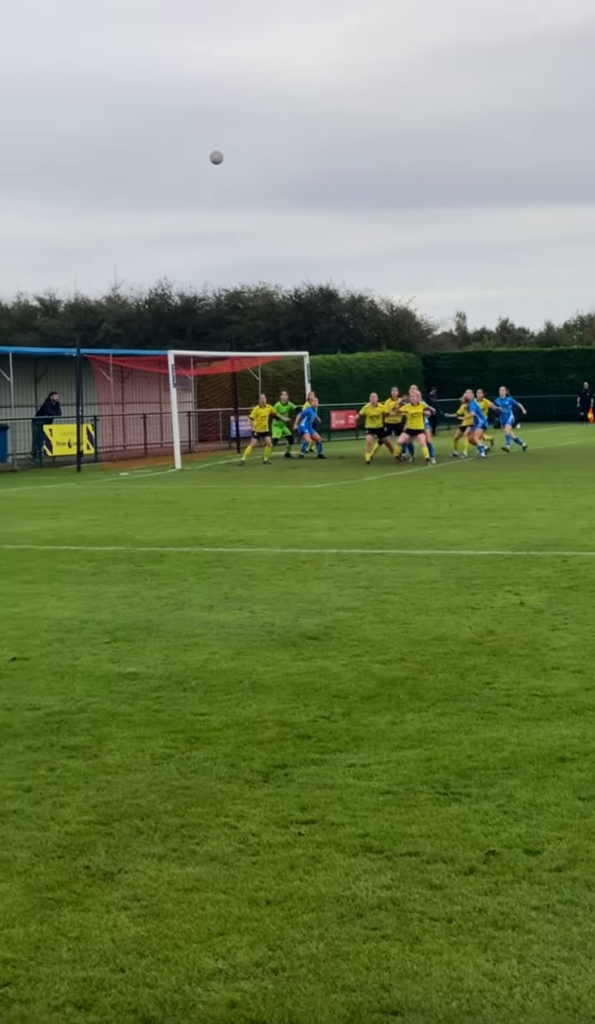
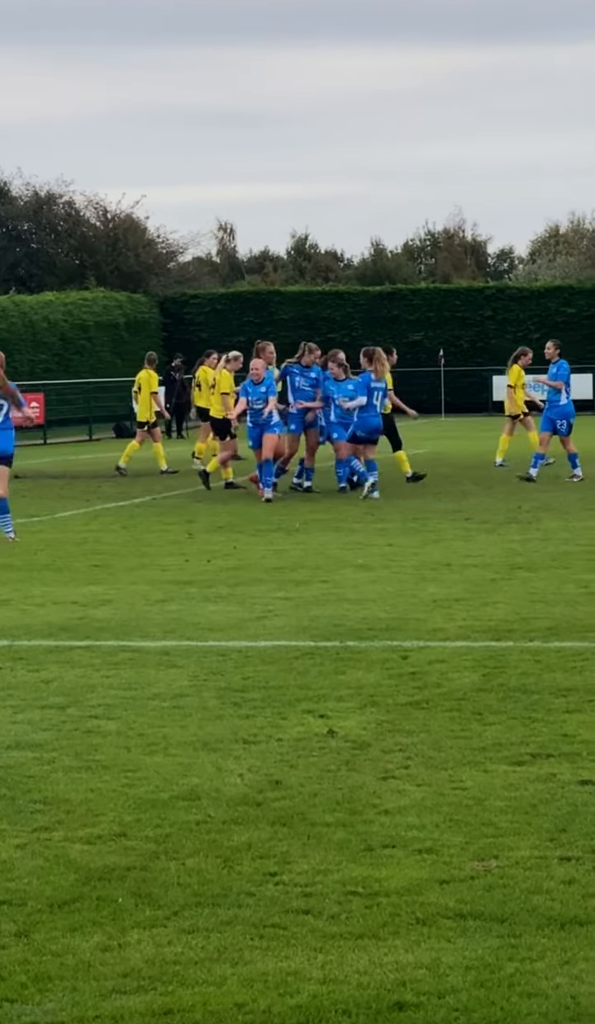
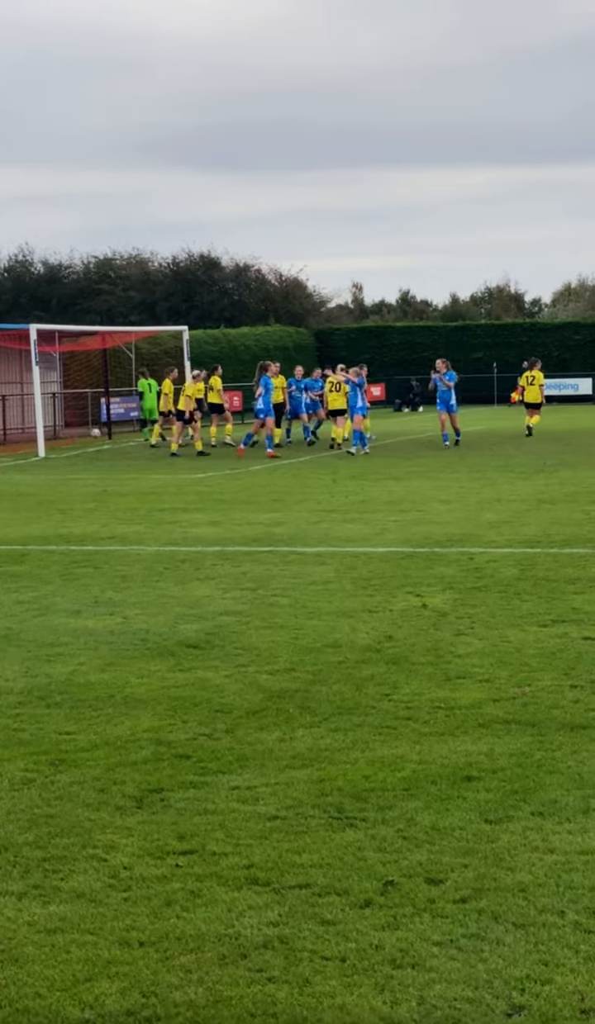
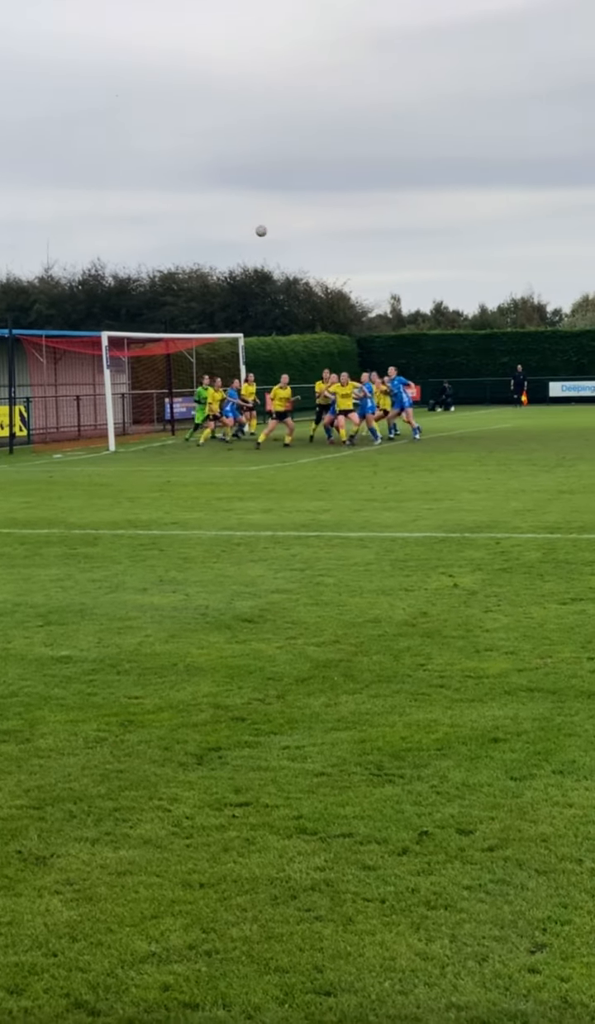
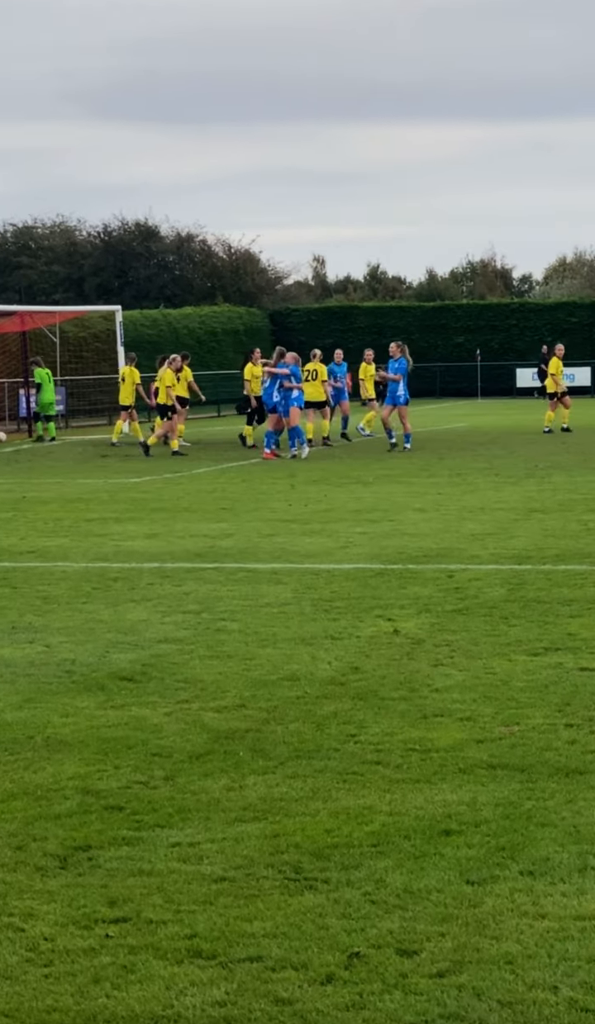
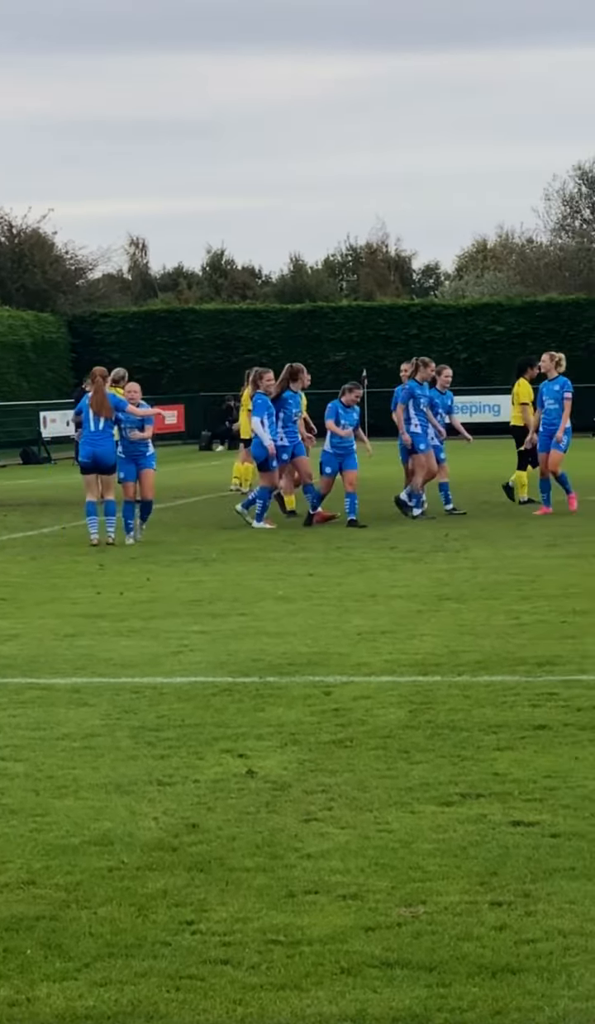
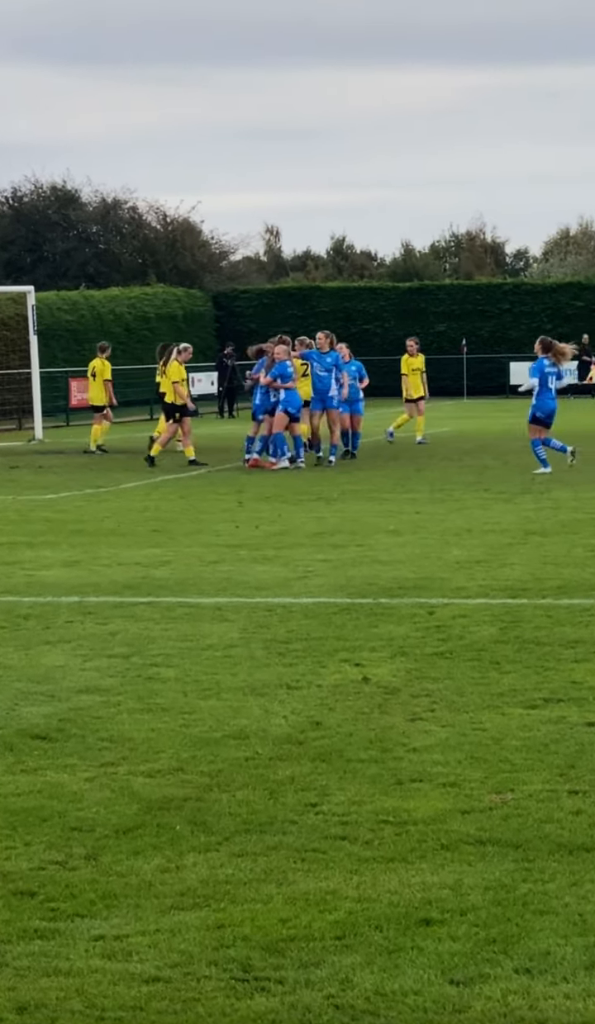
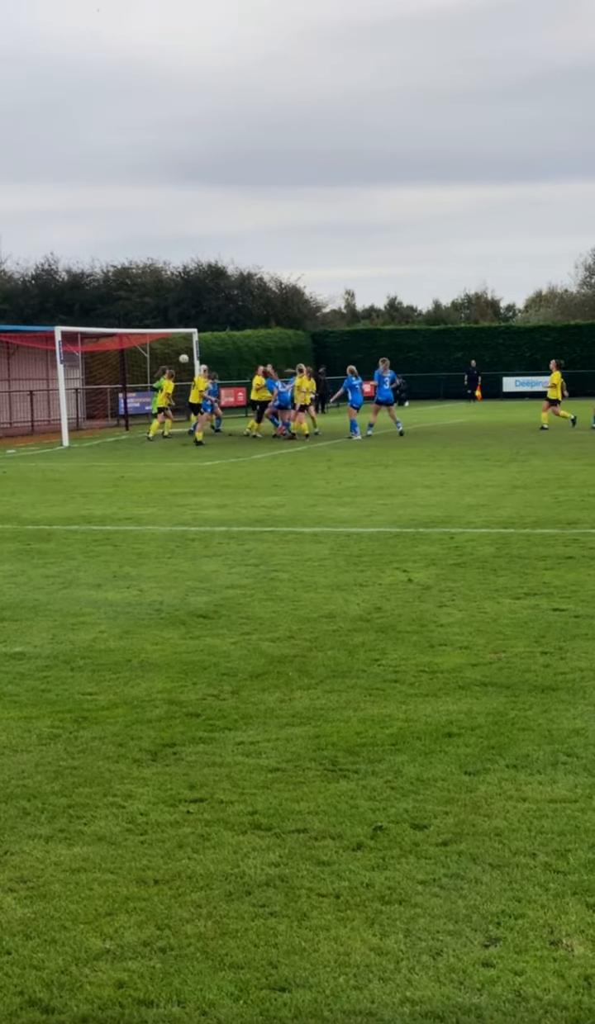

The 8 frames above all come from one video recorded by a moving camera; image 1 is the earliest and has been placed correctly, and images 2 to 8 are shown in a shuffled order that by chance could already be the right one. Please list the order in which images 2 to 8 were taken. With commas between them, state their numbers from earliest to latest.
4, 8, 3, 5, 7, 2, 6
